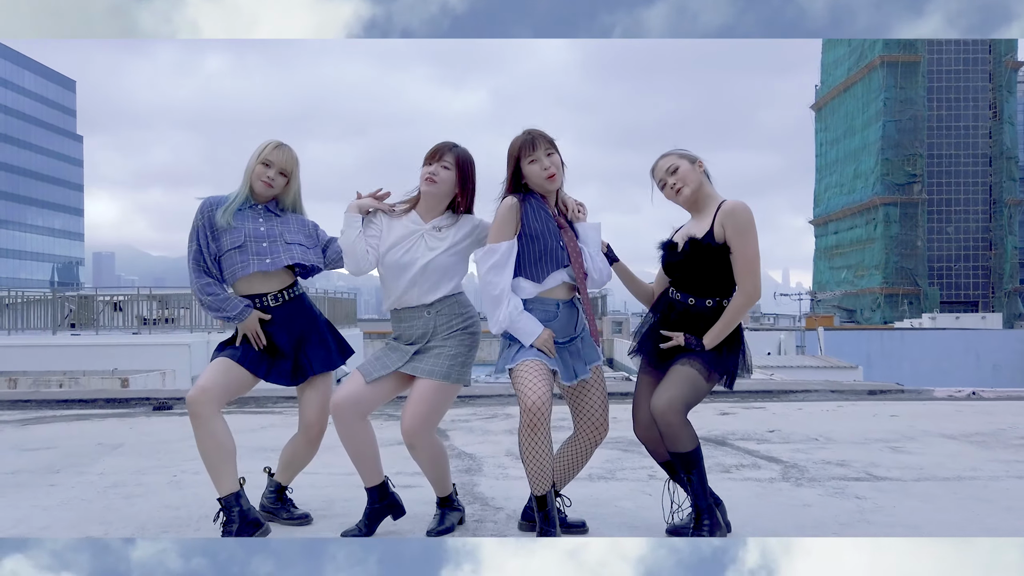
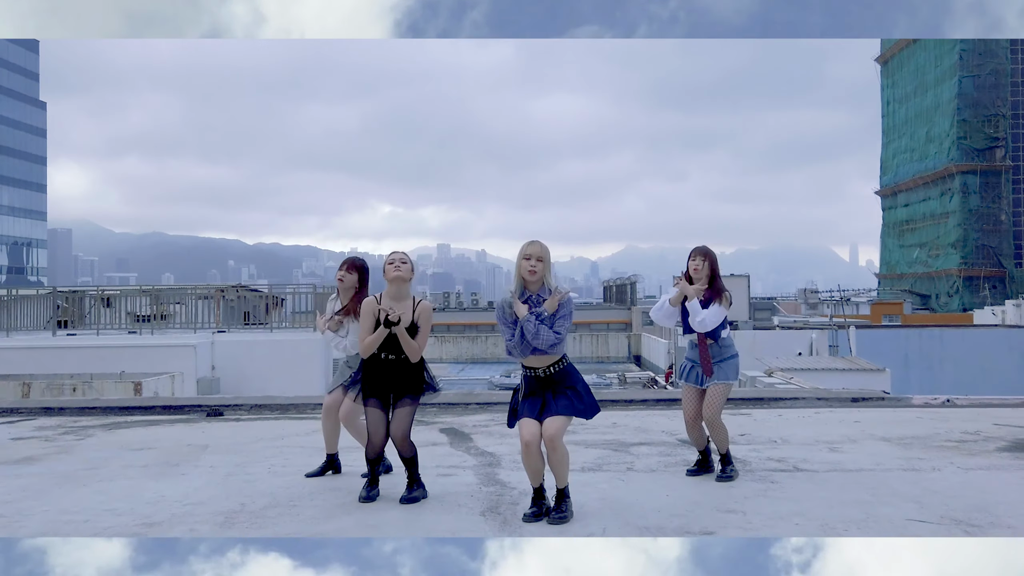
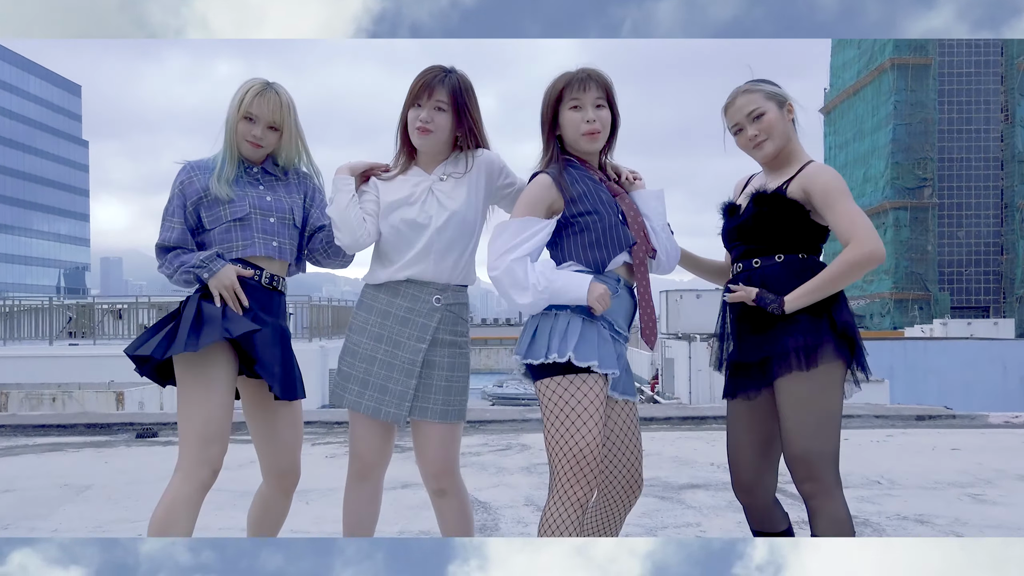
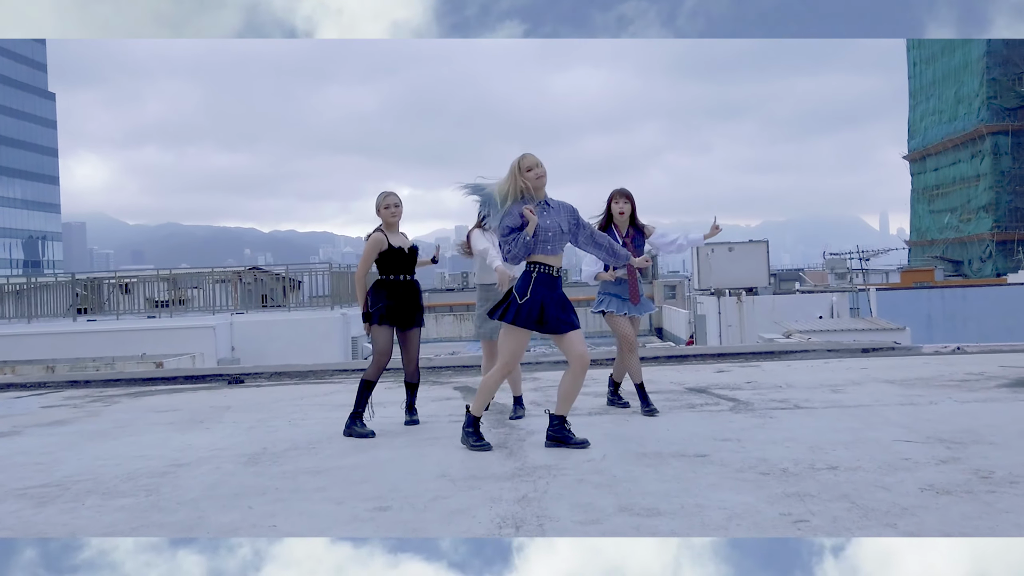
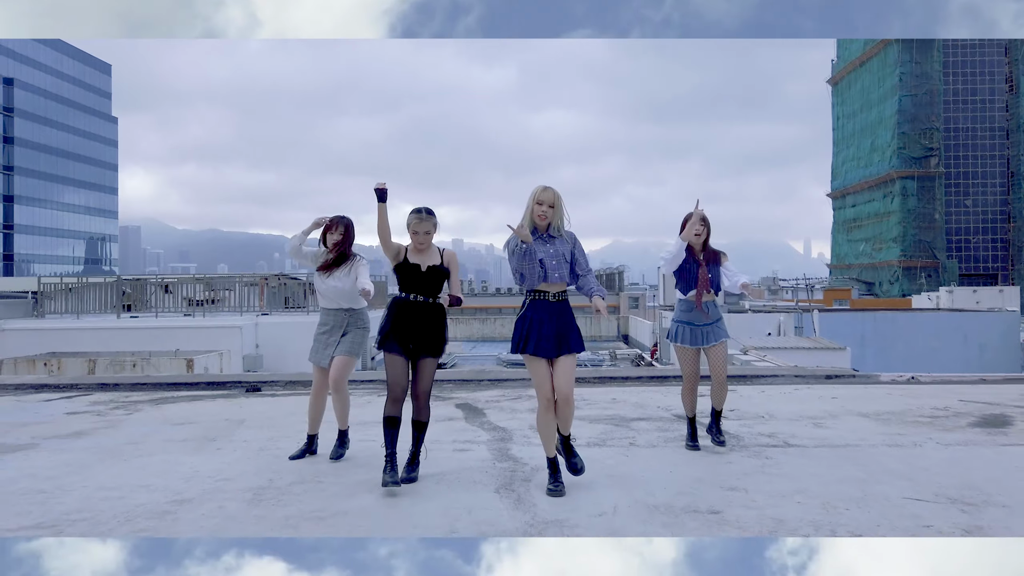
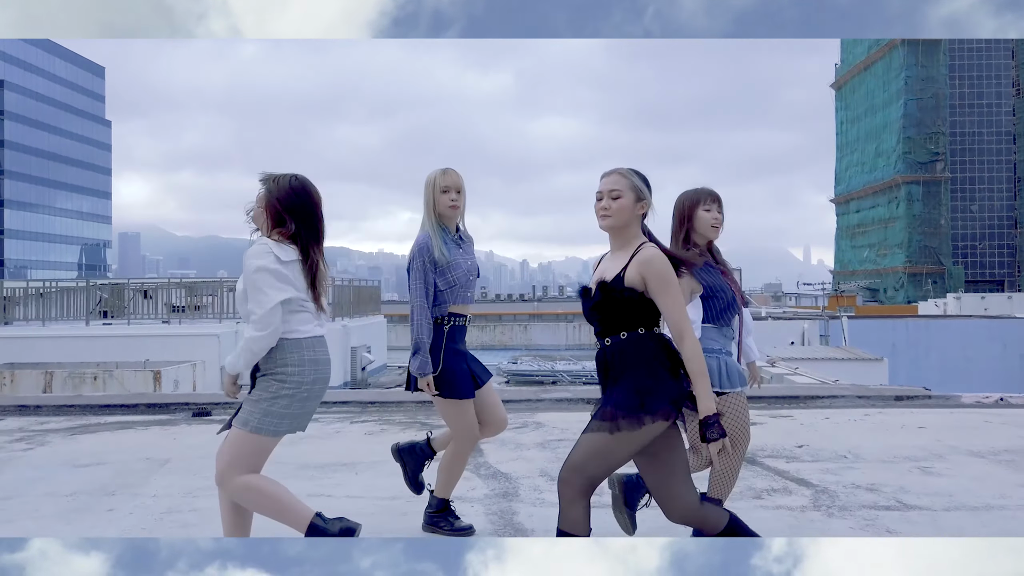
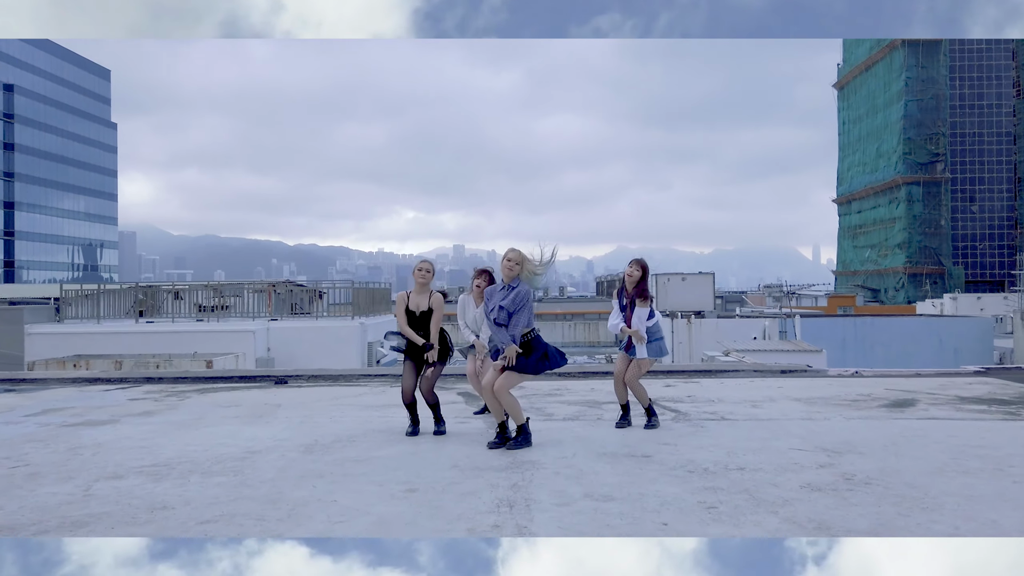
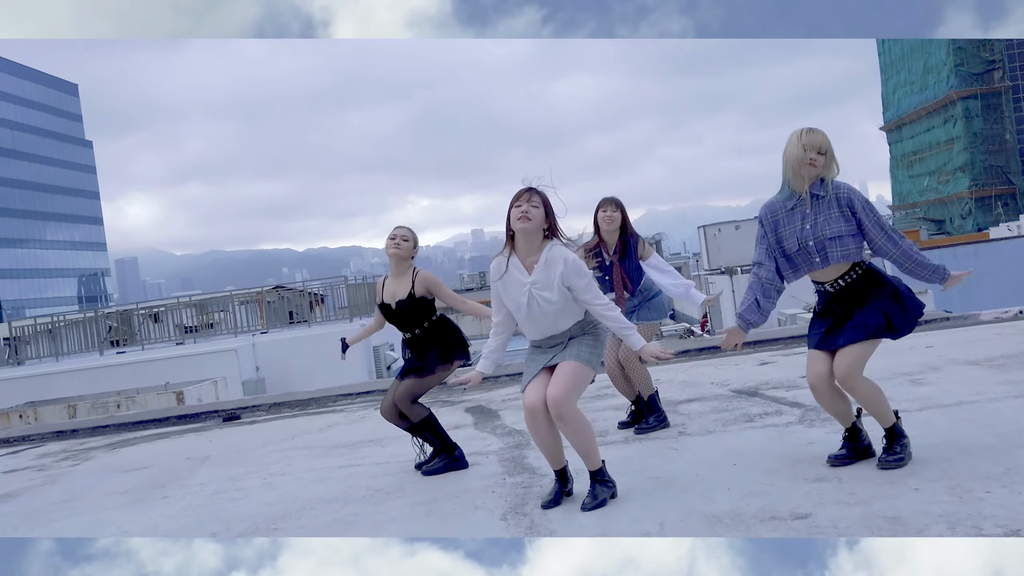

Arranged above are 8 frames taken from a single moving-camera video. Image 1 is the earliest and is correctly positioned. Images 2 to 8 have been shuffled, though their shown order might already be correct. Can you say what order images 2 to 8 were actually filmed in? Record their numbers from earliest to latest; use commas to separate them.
3, 6, 5, 2, 7, 4, 8
